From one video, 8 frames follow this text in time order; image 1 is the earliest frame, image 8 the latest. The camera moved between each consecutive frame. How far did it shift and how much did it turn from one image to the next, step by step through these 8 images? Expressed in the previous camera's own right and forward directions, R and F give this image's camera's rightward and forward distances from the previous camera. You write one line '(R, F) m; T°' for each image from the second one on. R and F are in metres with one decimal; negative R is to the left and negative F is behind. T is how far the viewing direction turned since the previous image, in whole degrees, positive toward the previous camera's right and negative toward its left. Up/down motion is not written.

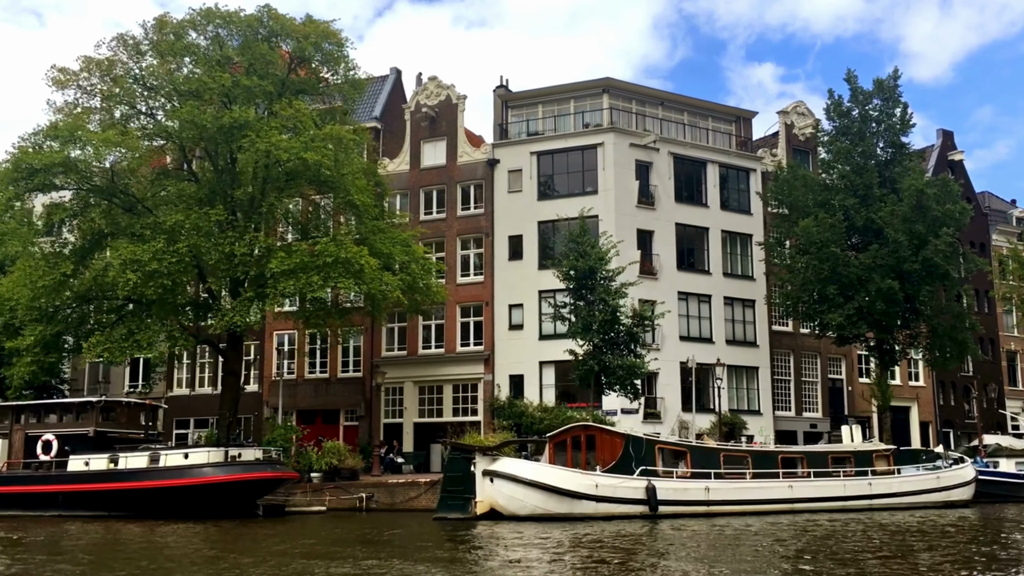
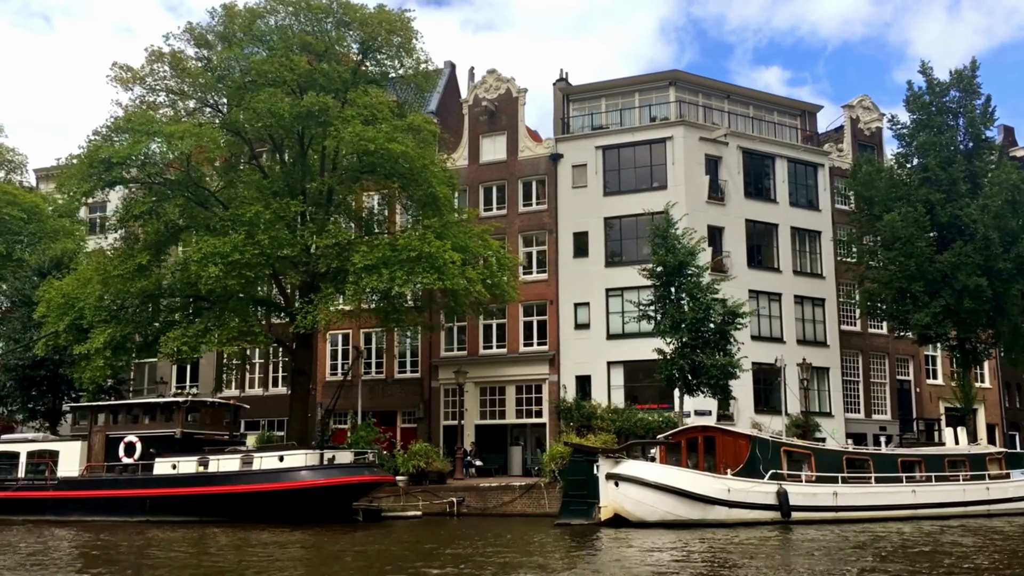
(-2.3, +1.1) m; 0°
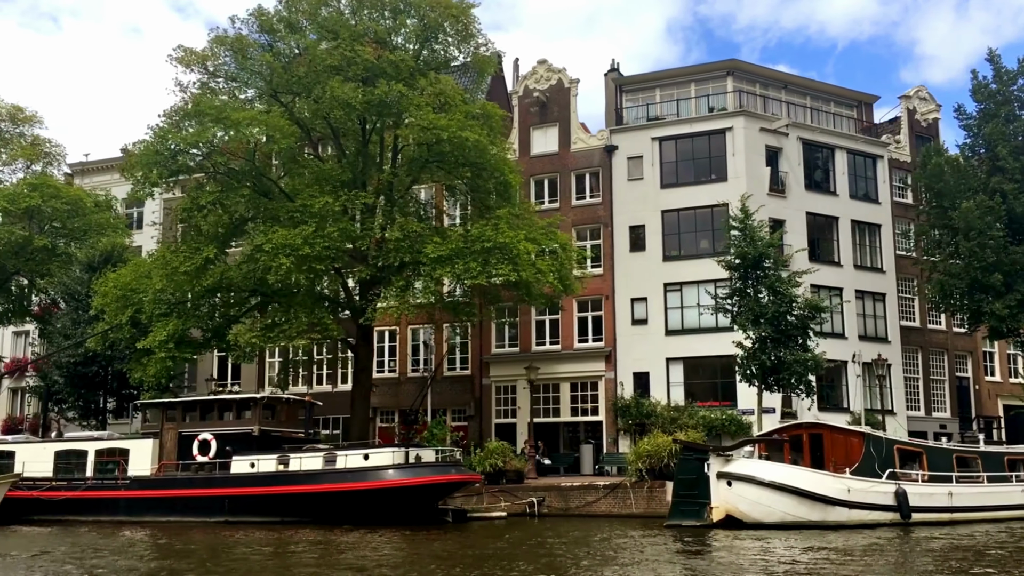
(-1.8, +0.9) m; 0°
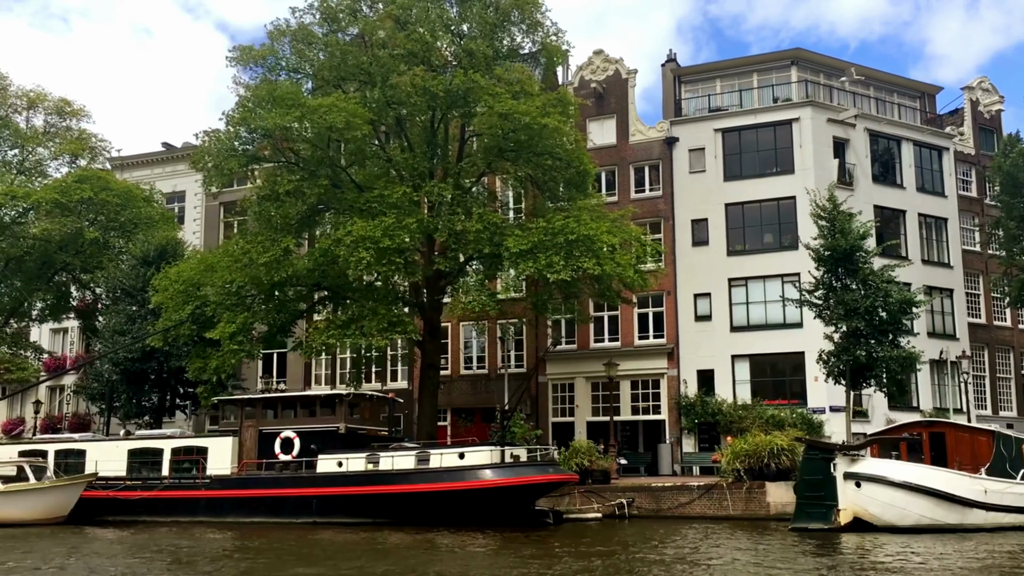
(-1.8, +0.9) m; 0°
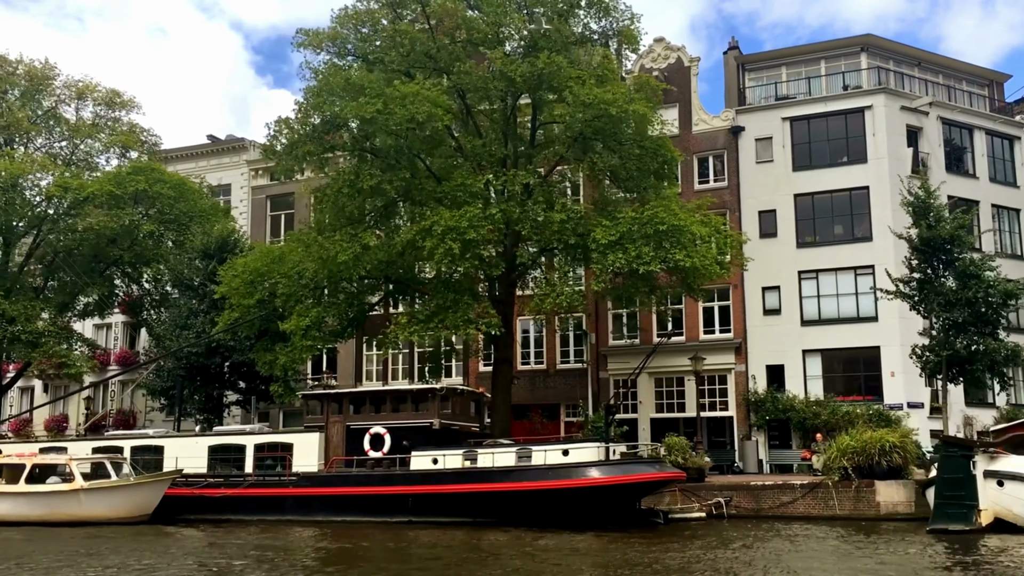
(-1.8, +0.9) m; -1°
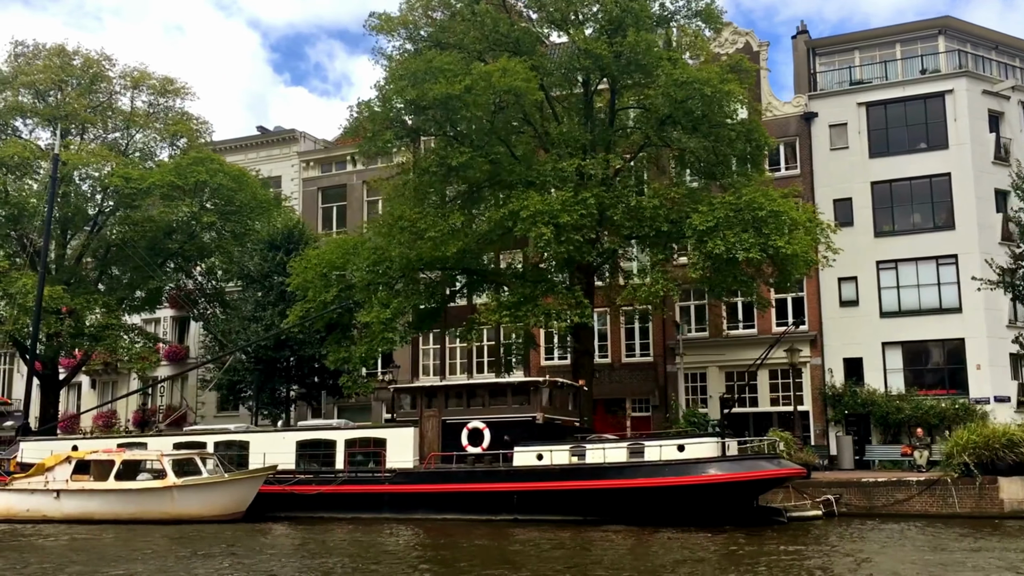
(-1.7, +0.9) m; -1°
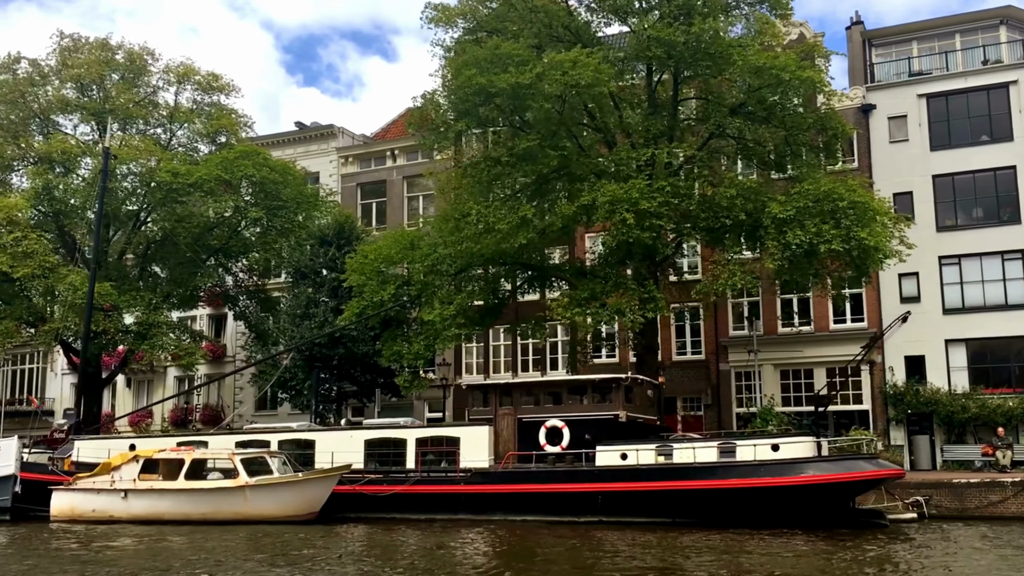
(-1.3, +0.7) m; -1°
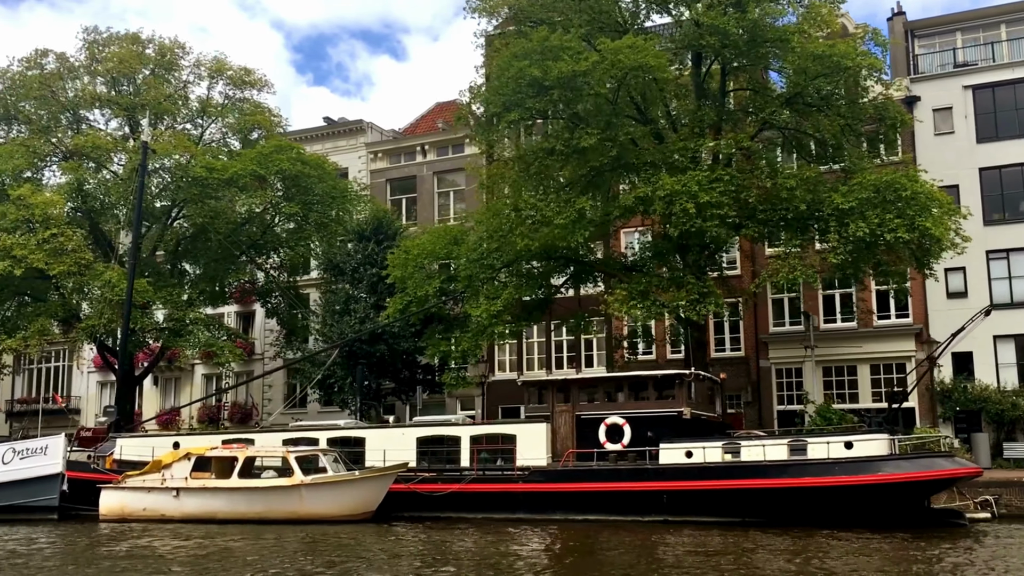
(-0.9, +0.5) m; -1°
